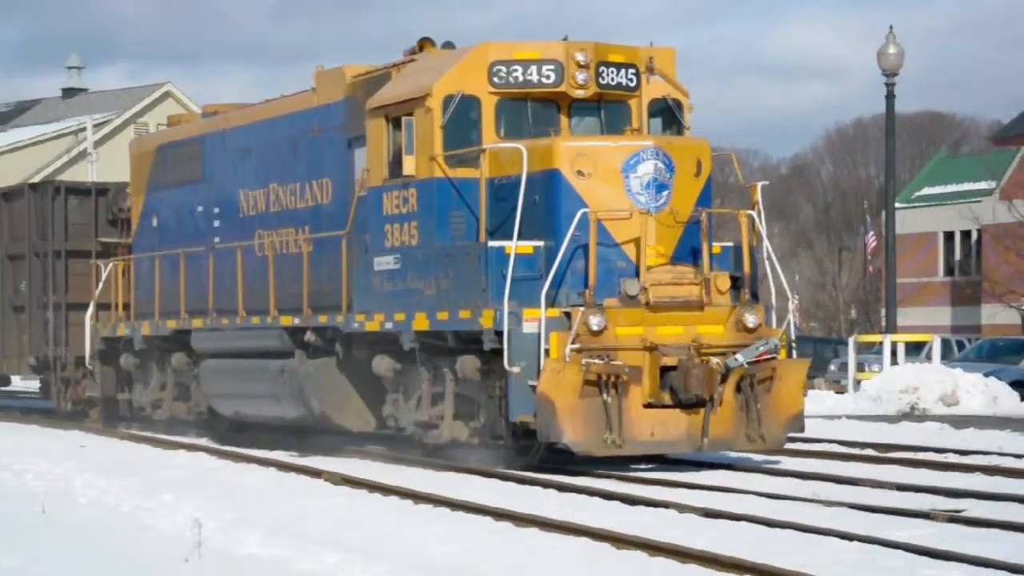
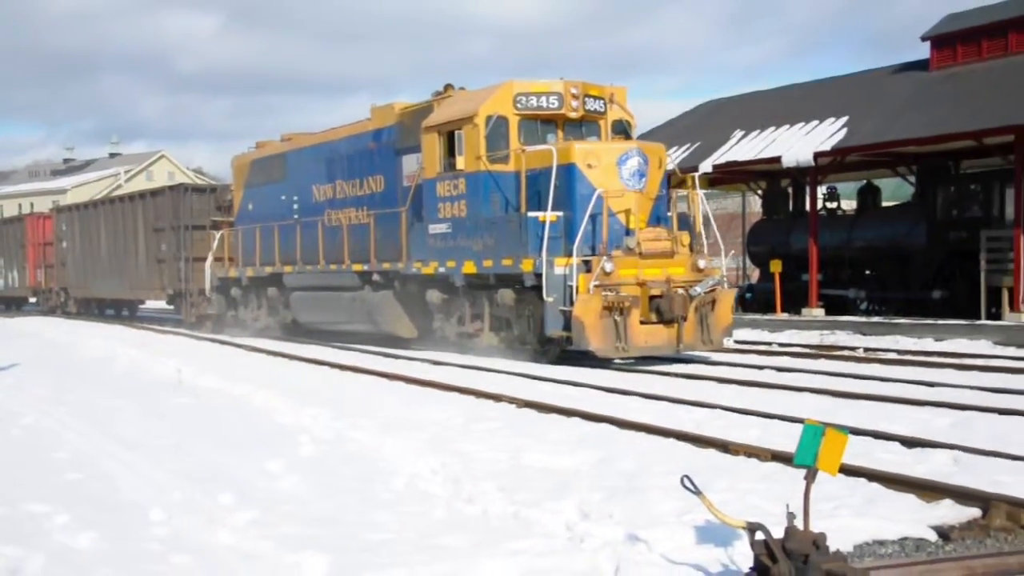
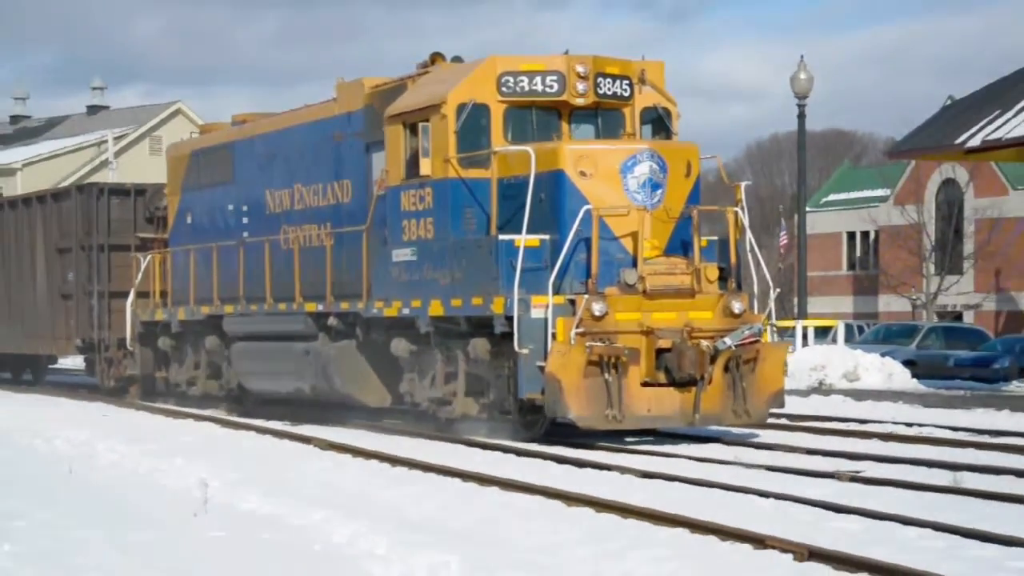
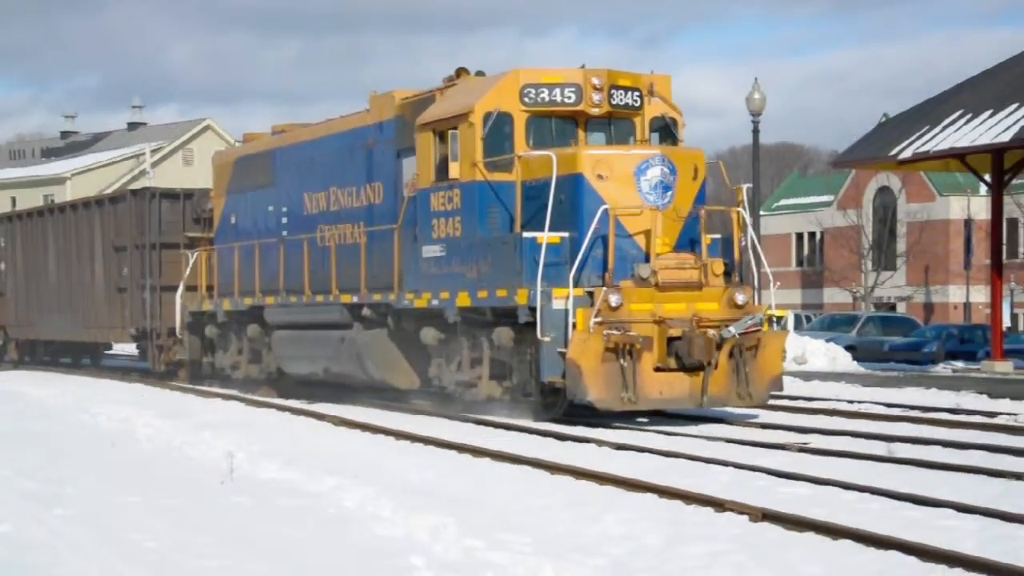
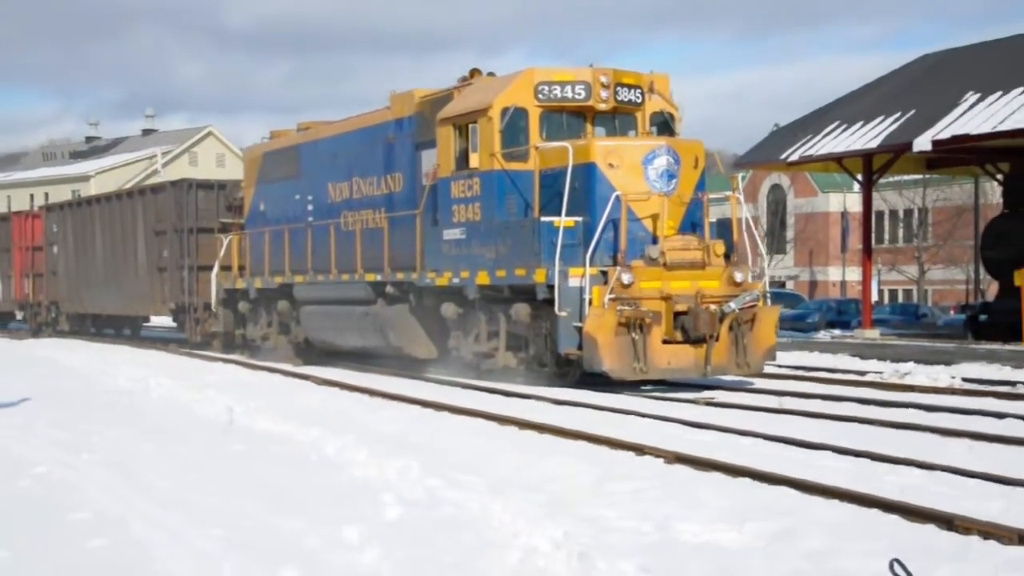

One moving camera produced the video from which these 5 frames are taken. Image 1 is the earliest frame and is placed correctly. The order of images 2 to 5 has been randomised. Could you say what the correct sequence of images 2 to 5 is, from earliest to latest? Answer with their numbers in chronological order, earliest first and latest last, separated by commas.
3, 4, 5, 2
